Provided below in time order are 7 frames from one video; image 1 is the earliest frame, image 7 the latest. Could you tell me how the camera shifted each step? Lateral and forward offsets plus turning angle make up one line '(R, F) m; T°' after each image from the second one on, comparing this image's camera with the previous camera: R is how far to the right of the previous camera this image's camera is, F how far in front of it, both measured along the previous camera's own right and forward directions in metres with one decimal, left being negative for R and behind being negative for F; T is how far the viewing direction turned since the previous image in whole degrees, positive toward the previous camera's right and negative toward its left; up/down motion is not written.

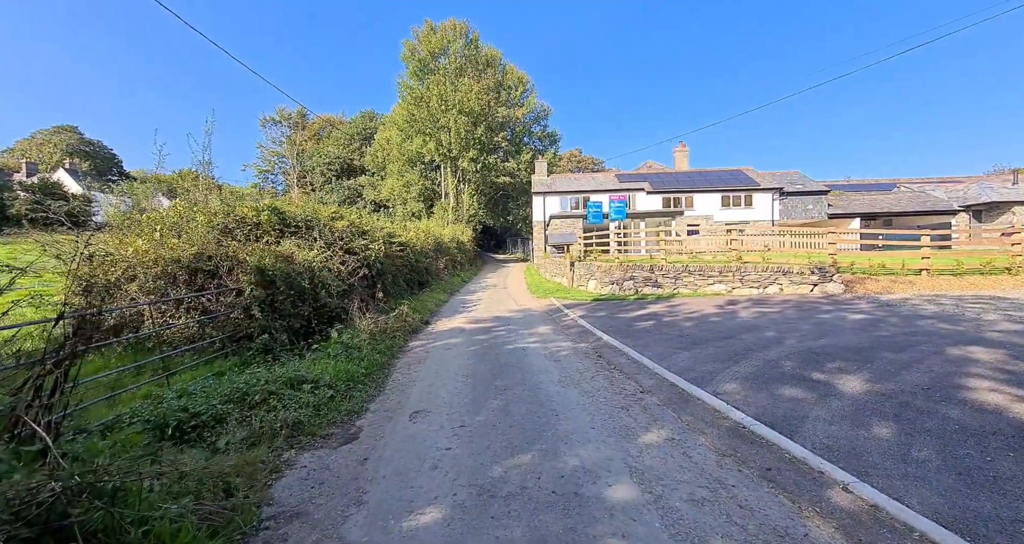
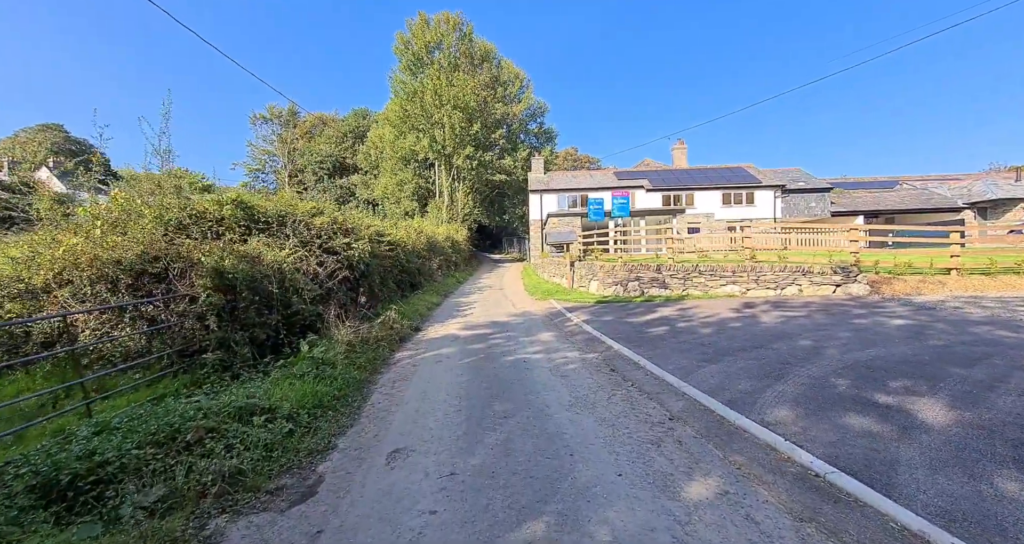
(-0.1, +0.9) m; +1°
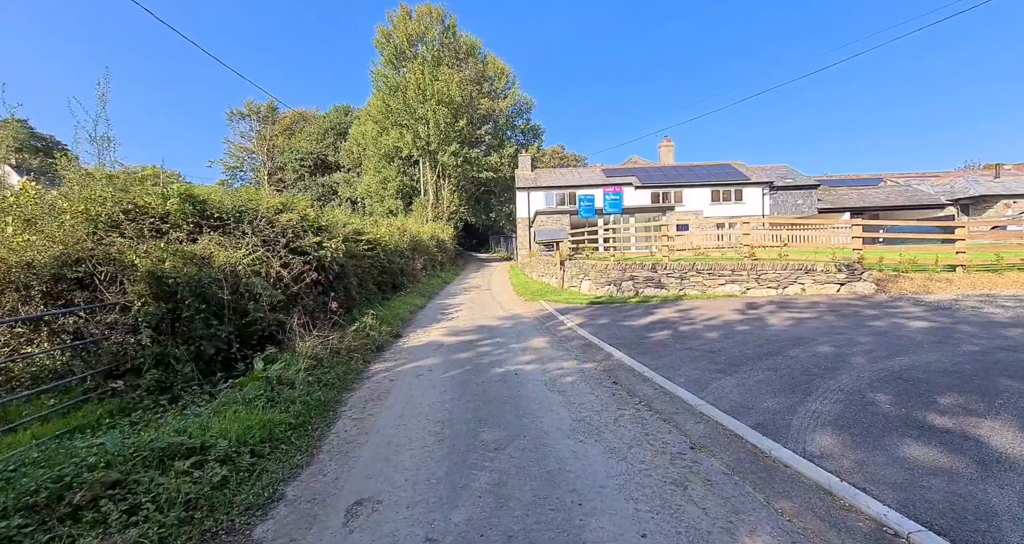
(0.0, +0.7) m; +2°
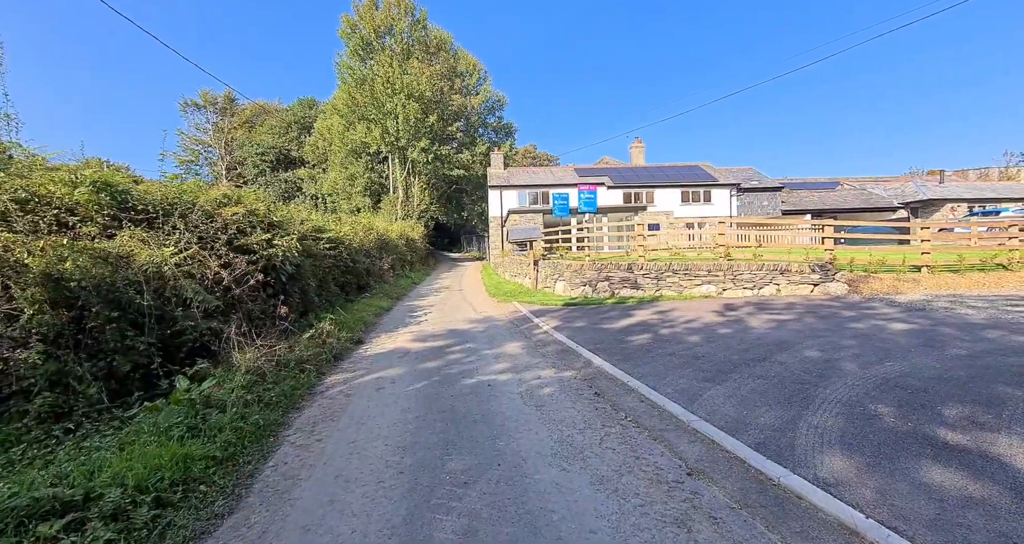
(0.0, +0.5) m; +4°
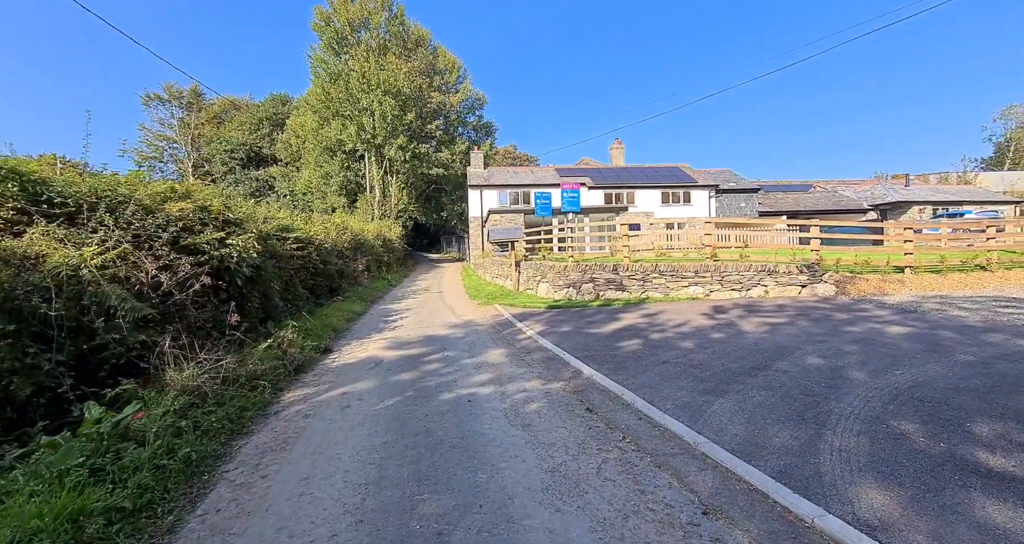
(0.0, +0.5) m; +3°
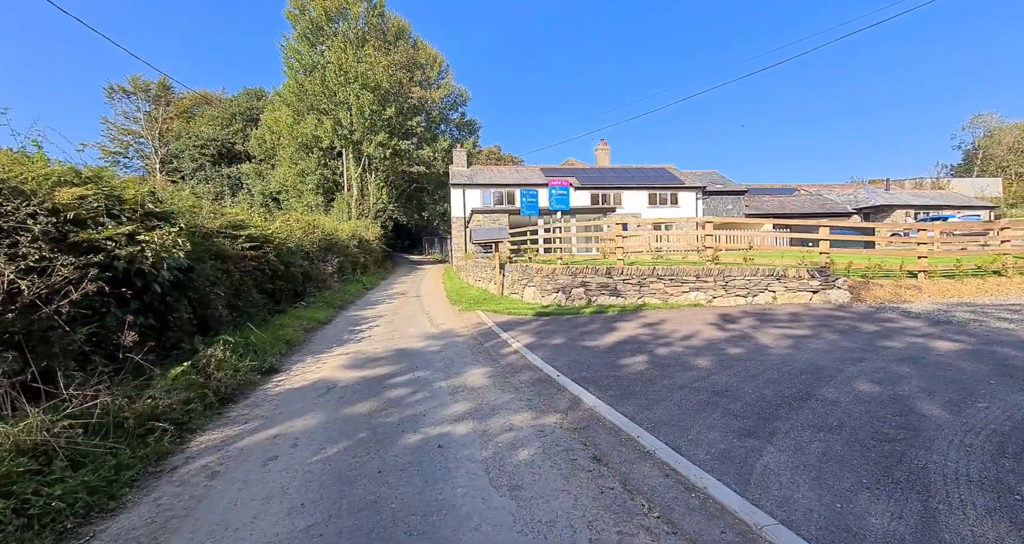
(0.0, +1.0) m; +2°
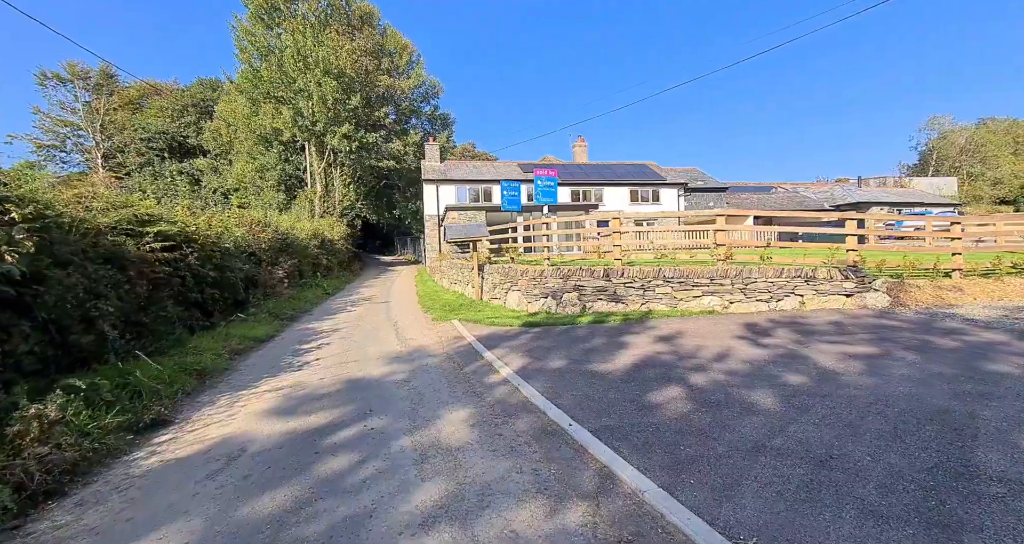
(-0.2, +1.5) m; +4°
